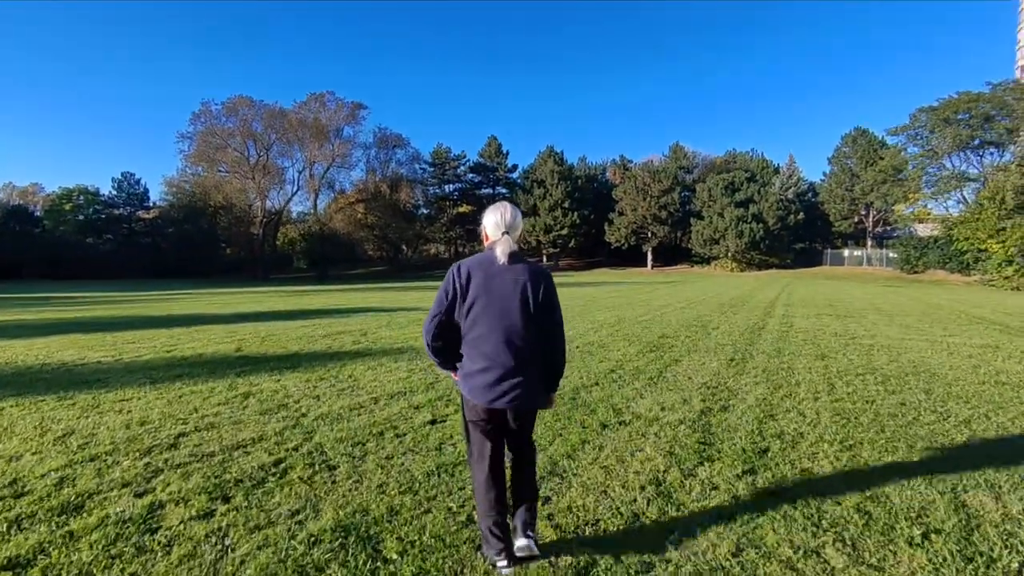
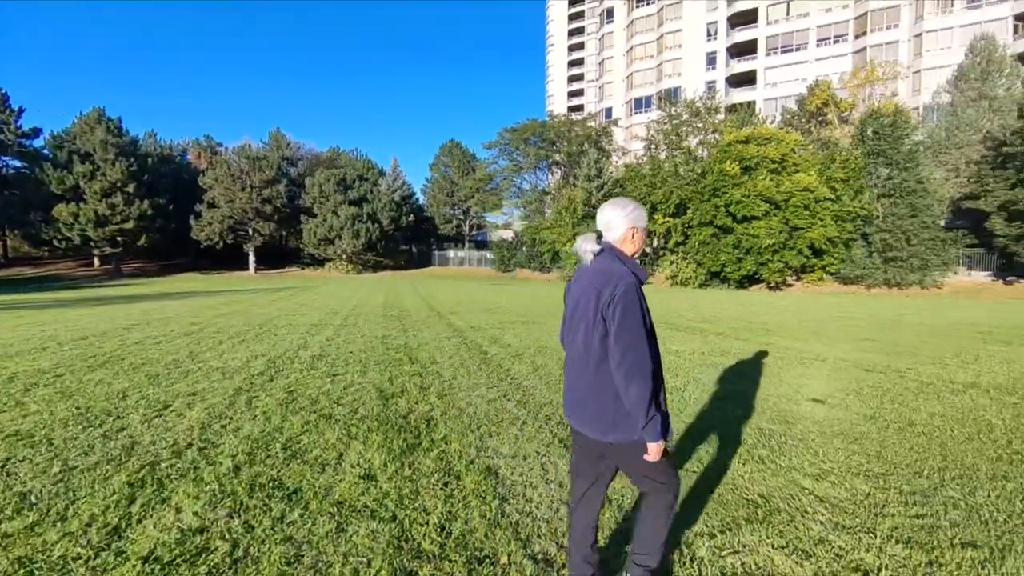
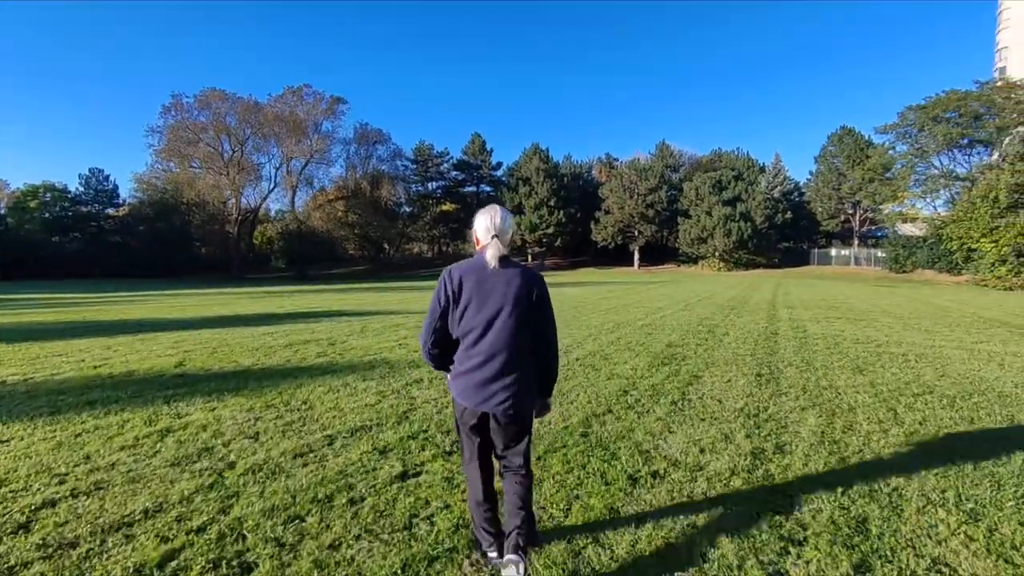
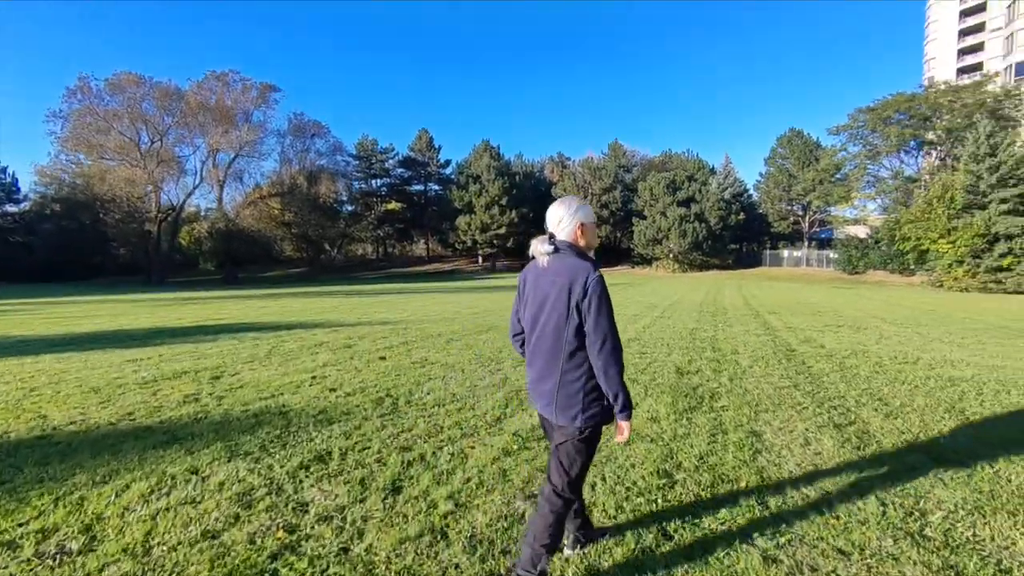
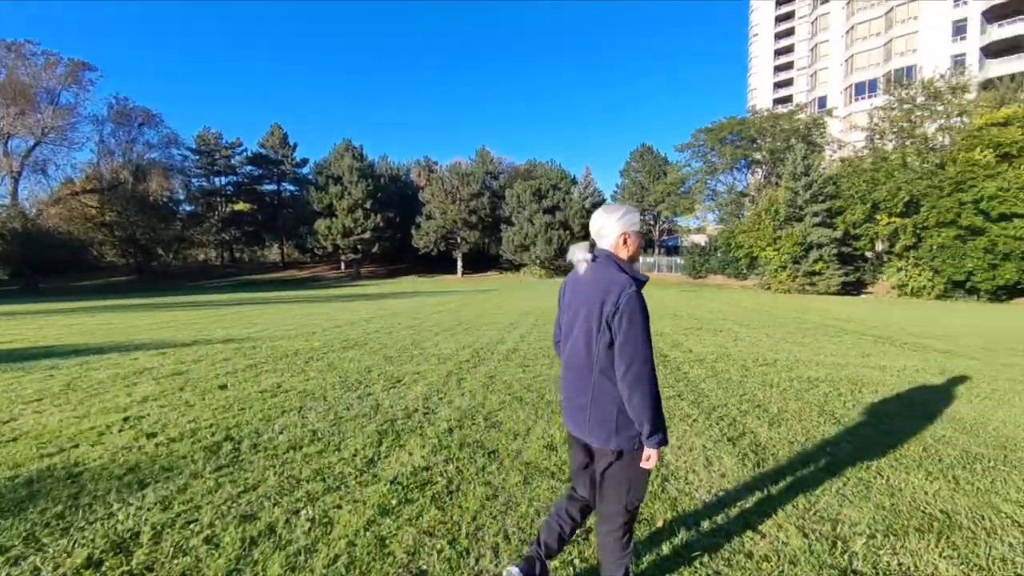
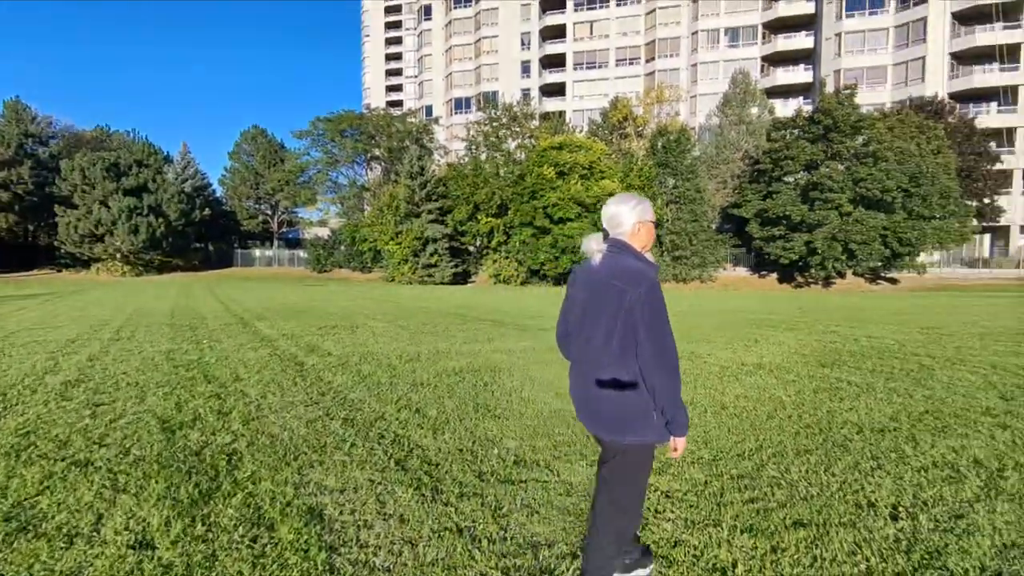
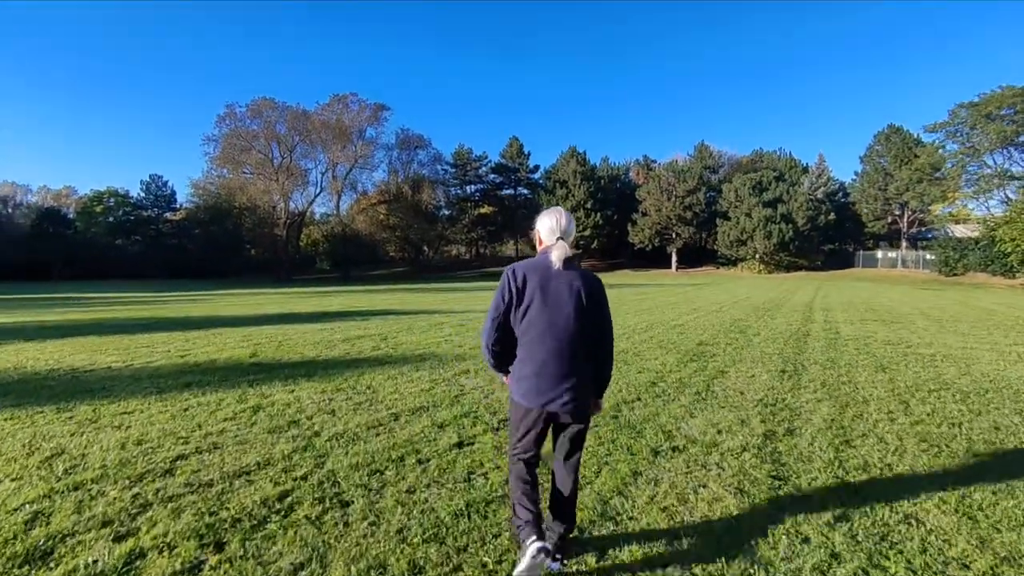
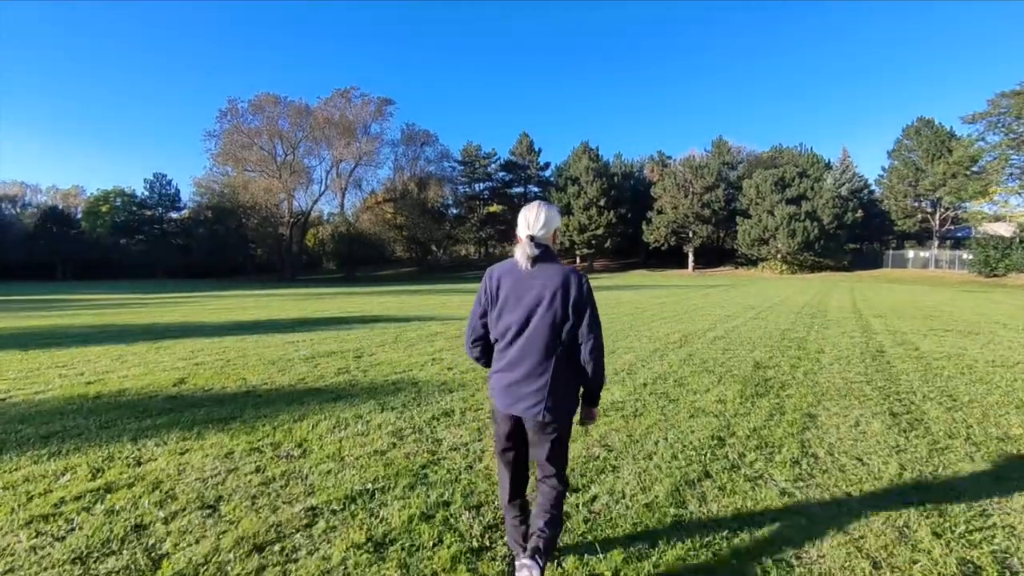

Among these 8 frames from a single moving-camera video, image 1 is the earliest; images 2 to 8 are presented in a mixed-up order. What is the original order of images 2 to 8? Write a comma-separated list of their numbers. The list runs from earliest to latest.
7, 3, 8, 4, 5, 2, 6
